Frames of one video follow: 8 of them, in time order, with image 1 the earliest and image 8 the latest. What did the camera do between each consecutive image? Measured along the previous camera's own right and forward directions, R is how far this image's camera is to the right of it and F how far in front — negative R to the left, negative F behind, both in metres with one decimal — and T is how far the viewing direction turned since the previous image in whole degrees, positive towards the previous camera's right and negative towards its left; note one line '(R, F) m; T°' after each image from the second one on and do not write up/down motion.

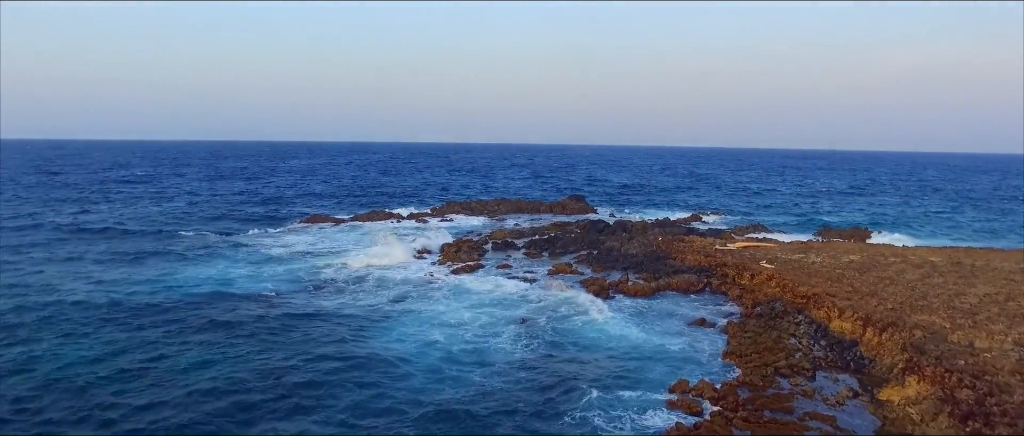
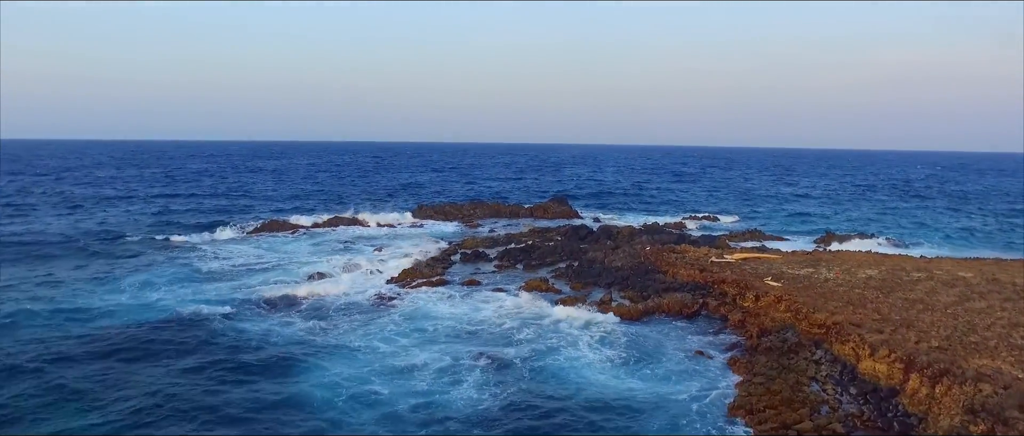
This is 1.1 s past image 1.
(+0.7, +2.9) m; +1°
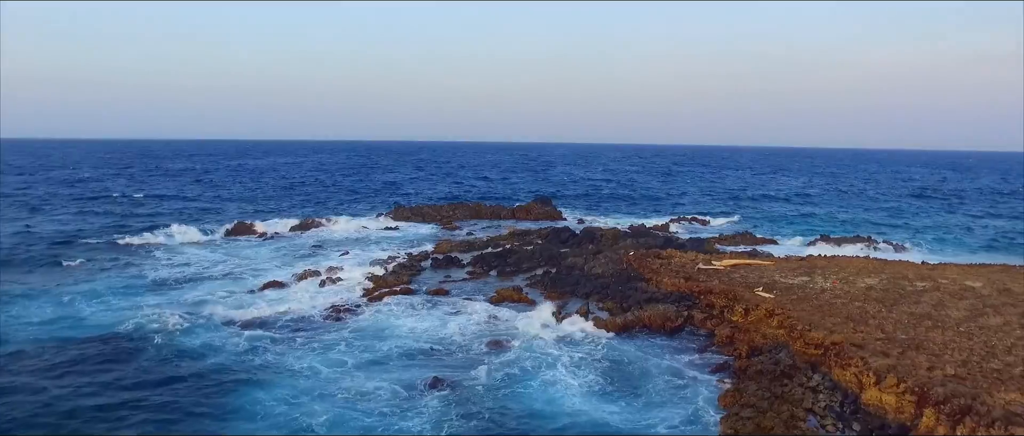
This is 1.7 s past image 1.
(+0.7, +1.6) m; +1°
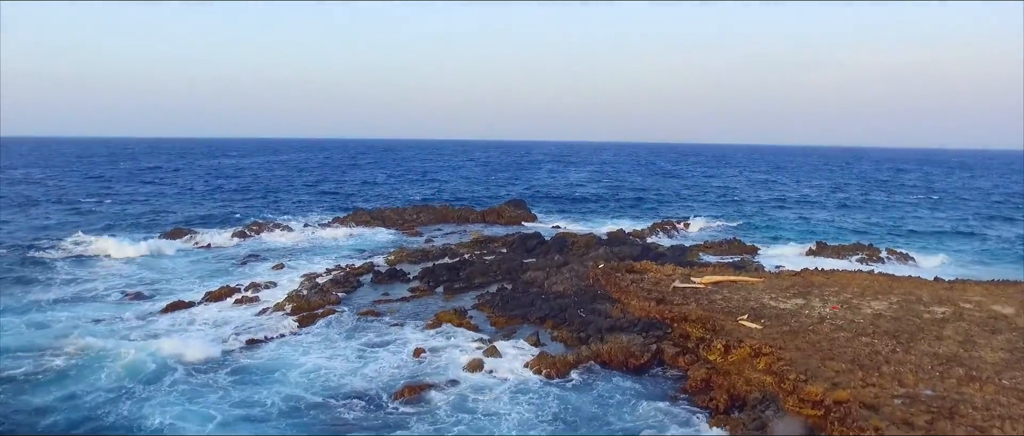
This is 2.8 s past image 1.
(+1.3, +2.9) m; 0°
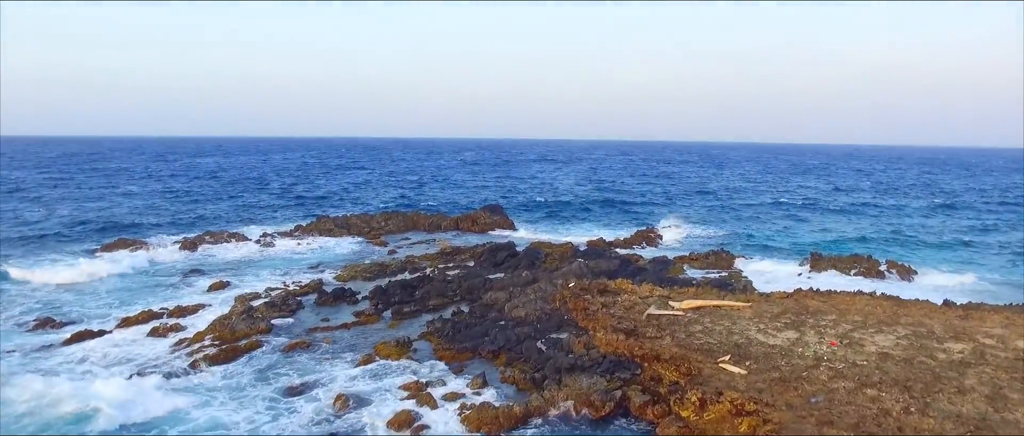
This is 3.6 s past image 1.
(+1.0, +2.1) m; 0°
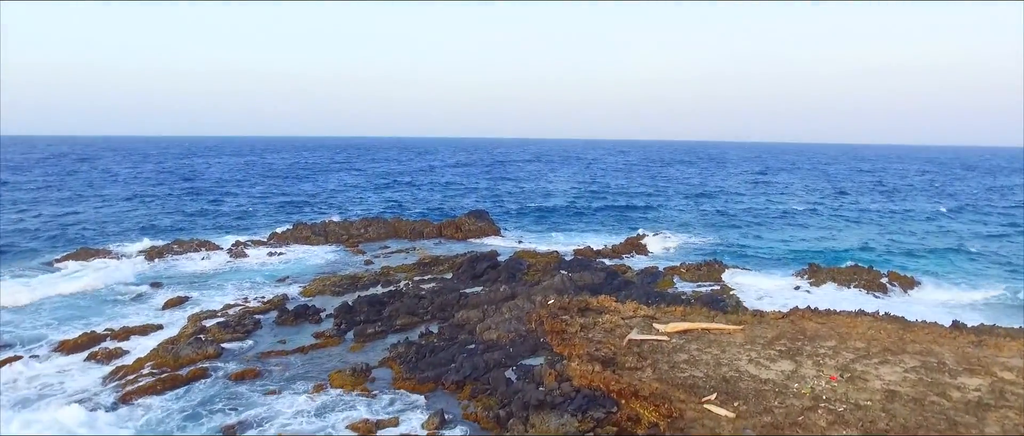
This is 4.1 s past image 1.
(+0.6, +1.3) m; 0°
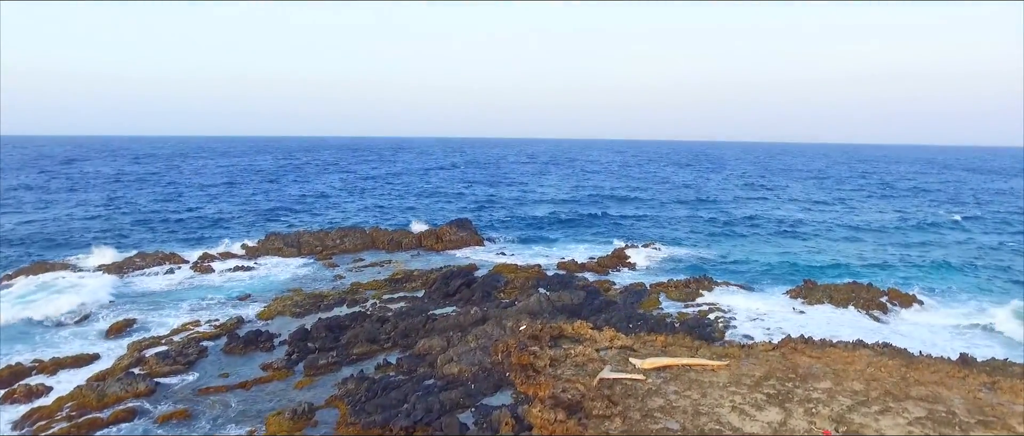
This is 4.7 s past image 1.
(+0.7, +1.3) m; 0°
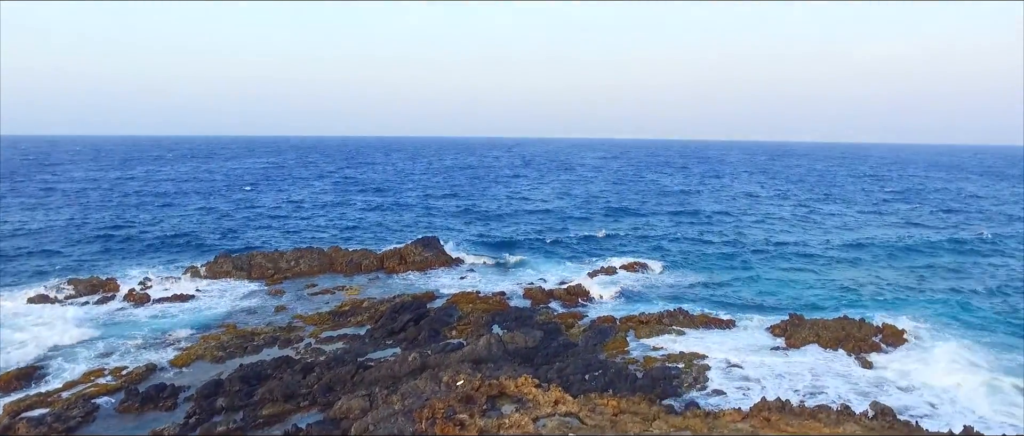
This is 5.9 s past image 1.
(+1.3, +1.9) m; 0°
